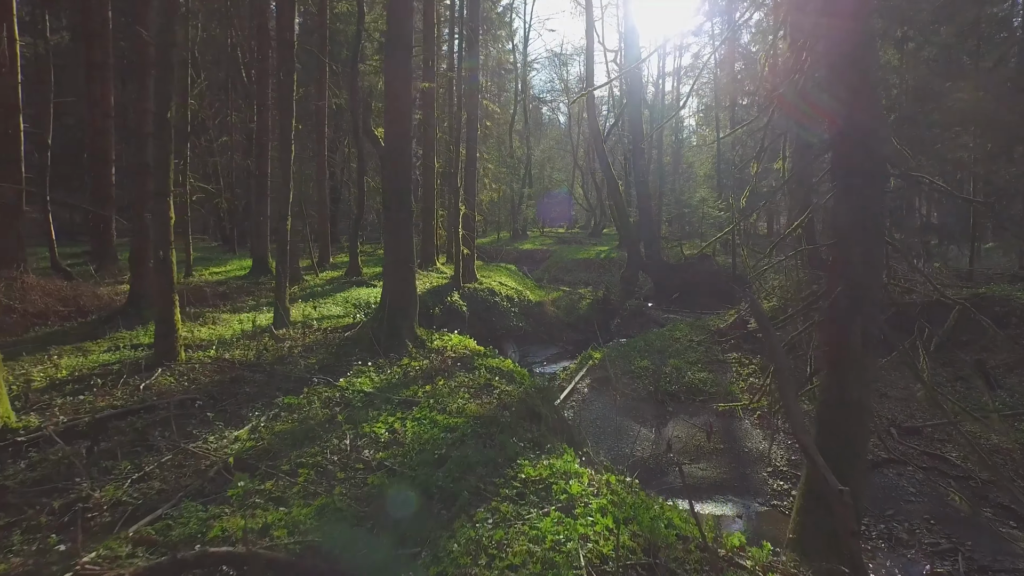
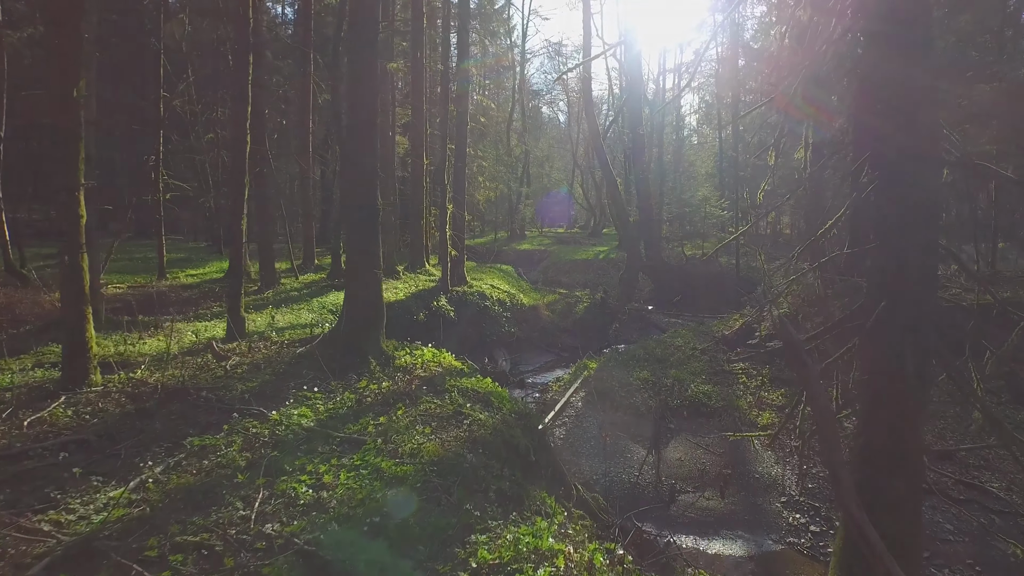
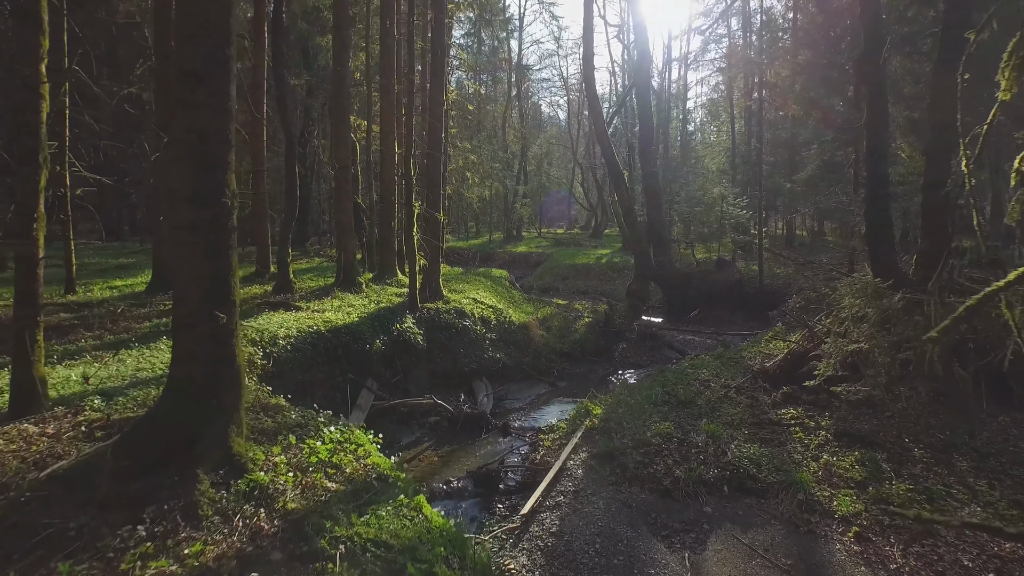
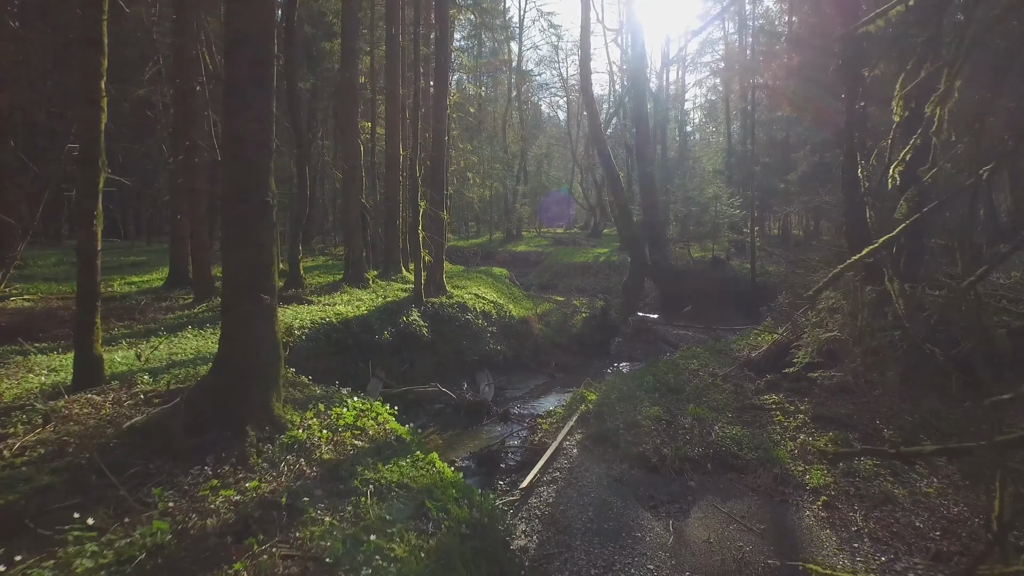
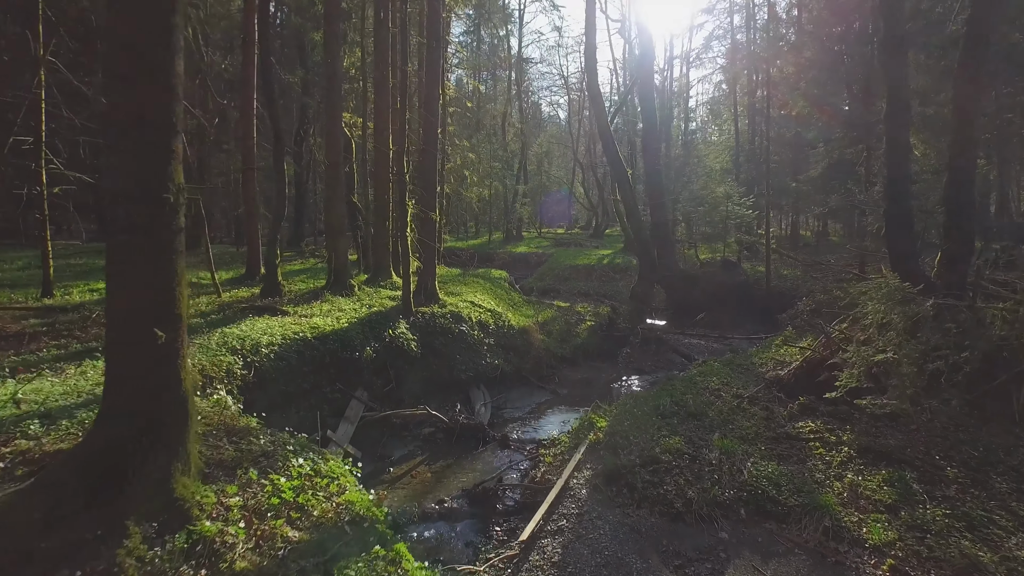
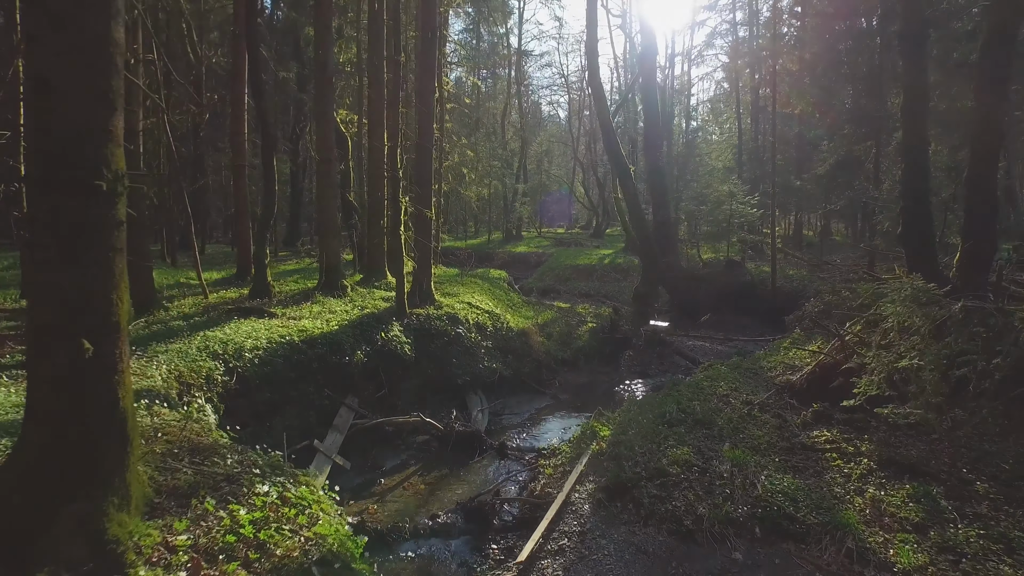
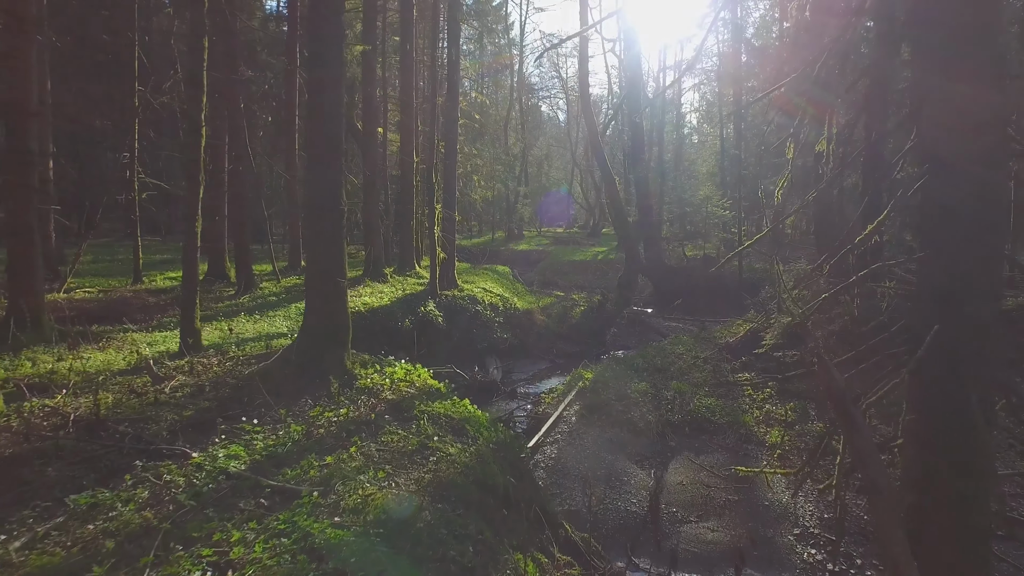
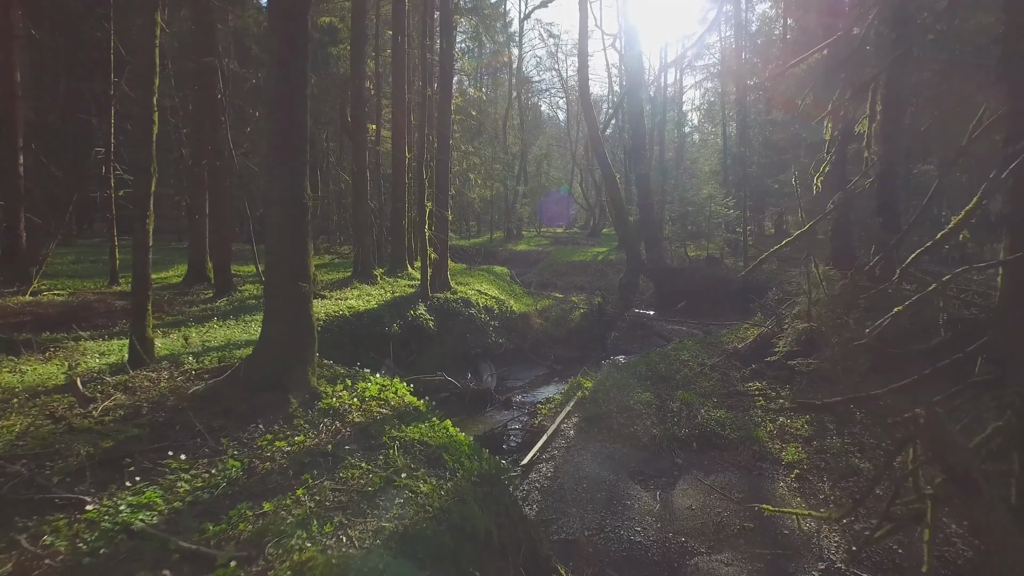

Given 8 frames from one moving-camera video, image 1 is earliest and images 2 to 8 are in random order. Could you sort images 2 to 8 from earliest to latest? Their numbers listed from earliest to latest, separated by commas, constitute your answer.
2, 7, 8, 4, 3, 5, 6
